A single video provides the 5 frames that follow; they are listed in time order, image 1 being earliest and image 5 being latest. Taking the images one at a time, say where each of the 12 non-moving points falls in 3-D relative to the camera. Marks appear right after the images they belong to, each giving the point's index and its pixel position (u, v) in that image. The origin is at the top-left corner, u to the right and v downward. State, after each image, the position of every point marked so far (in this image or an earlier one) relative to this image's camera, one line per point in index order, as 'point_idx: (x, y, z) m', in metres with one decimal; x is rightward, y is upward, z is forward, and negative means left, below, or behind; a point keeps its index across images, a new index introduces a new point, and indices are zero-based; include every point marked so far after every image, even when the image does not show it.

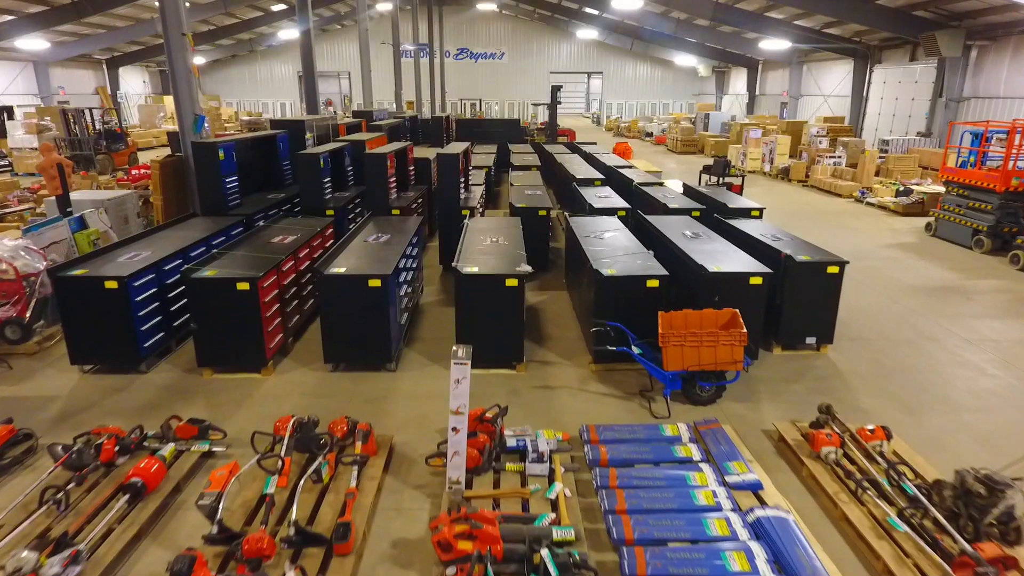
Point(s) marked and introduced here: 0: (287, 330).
0: (-2.0, -0.4, +5.6) m
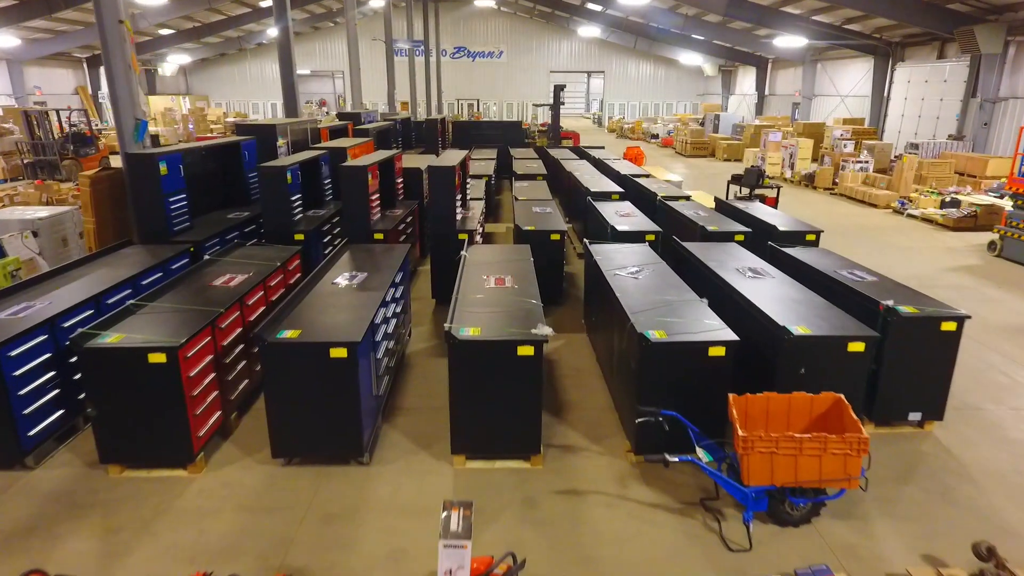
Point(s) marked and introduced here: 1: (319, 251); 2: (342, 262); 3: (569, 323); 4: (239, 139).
0: (-1.9, -0.8, +4.3) m
1: (-2.1, +0.4, +6.9) m
2: (-1.5, +0.2, +5.6) m
3: (+0.6, -0.3, +6.5) m
4: (-3.2, +1.7, +7.5) m
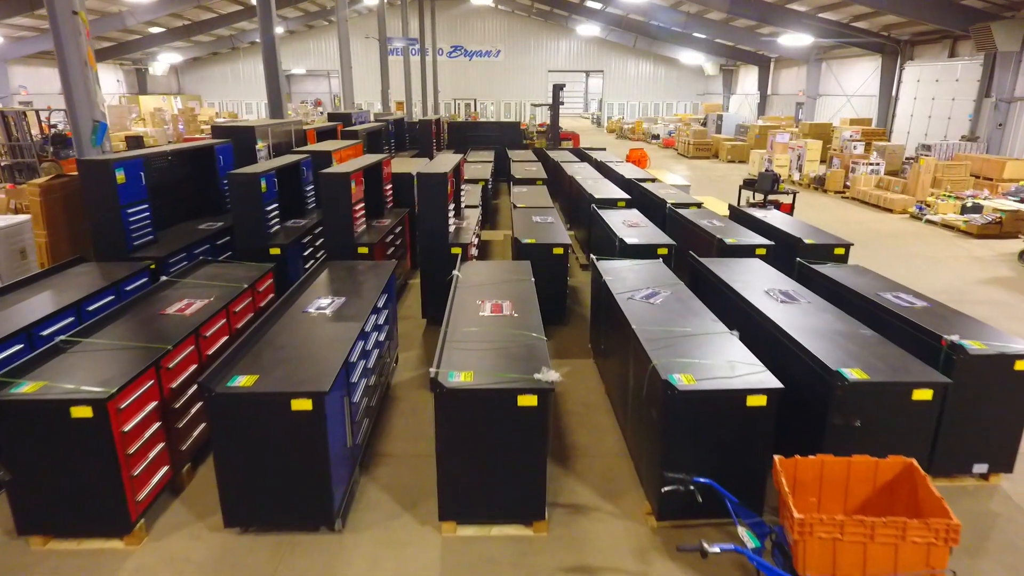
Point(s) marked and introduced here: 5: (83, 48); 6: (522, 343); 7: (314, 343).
0: (-1.9, -1.0, +3.7) m
1: (-2.1, +0.2, +6.3) m
2: (-1.5, 0.0, +4.9) m
3: (+0.6, -0.5, +5.8) m
4: (-3.2, +1.6, +6.9) m
5: (-3.9, +2.2, +5.8) m
6: (+0.1, -0.3, +3.6) m
7: (-1.1, -0.3, +3.7) m
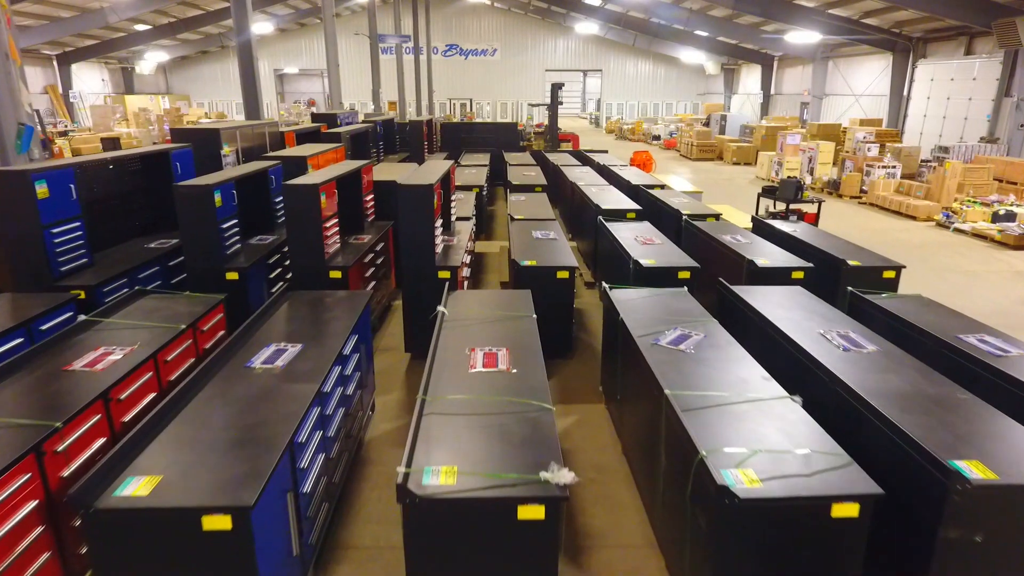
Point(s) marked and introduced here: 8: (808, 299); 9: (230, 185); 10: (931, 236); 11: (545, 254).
0: (-1.9, -1.2, +2.8) m
1: (-2.1, 0.0, +5.4) m
2: (-1.5, -0.2, +4.1) m
3: (+0.5, -0.8, +5.0) m
4: (-3.2, +1.3, +6.0) m
5: (-3.9, +1.9, +5.0) m
6: (0.0, -0.5, +2.8) m
7: (-1.2, -0.6, +2.9) m
8: (+2.0, -0.1, +4.4) m
9: (-2.3, +0.8, +5.3) m
10: (+6.8, +0.8, +10.5) m
11: (+0.3, +0.3, +5.5) m
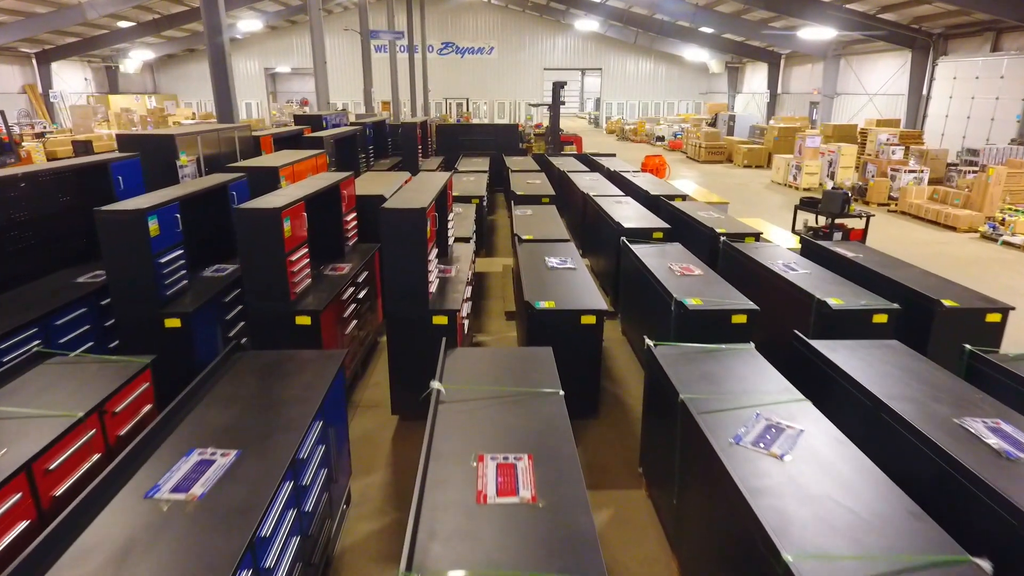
0: (-1.8, -1.5, +1.8) m
1: (-2.0, -0.3, +4.4) m
2: (-1.4, -0.5, +3.0) m
3: (+0.6, -1.1, +4.0) m
4: (-3.2, +1.0, +5.0) m
5: (-3.8, +1.6, +3.9) m
6: (+0.1, -0.9, +1.7) m
7: (-1.1, -0.9, +1.8) m
8: (+2.1, -0.4, +3.3) m
9: (-2.2, +0.5, +4.3) m
10: (+6.8, +0.6, +9.5) m
11: (+0.4, 0.0, +4.5) m
